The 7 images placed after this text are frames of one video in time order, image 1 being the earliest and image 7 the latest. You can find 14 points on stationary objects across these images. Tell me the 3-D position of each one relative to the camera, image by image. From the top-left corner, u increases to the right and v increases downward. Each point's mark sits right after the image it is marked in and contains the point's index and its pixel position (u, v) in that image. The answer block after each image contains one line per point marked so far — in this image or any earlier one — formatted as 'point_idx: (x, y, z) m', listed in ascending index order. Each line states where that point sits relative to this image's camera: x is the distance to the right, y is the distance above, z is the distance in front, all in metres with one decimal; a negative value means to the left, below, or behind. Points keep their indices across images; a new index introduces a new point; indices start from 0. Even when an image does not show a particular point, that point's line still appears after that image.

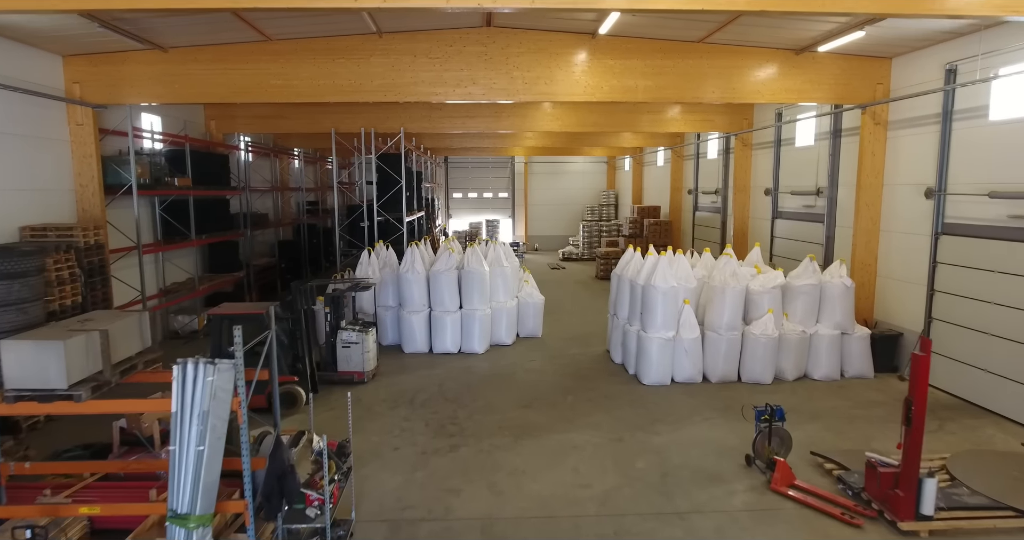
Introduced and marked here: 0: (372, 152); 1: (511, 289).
0: (-2.2, +1.9, +9.8) m
1: (0.0, -0.3, +8.2) m
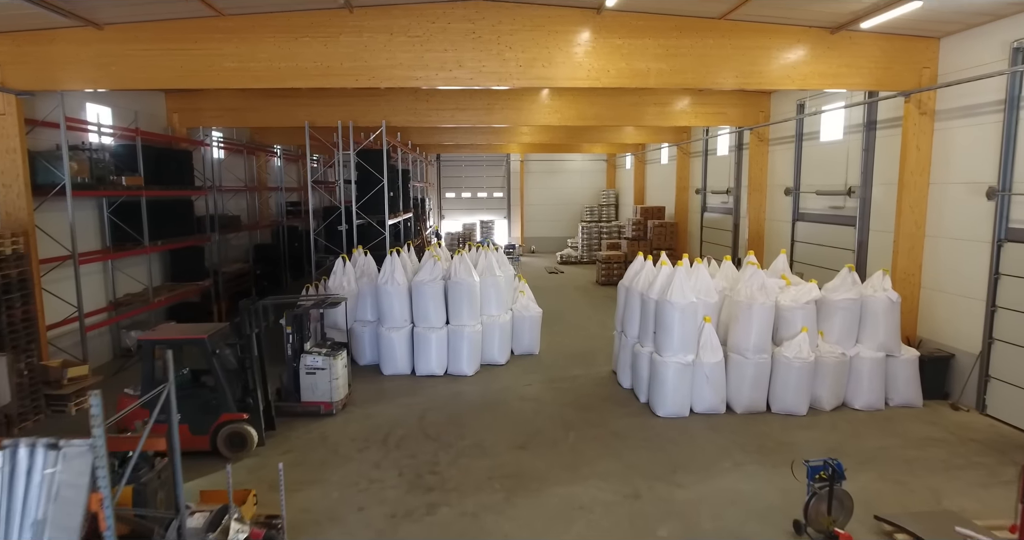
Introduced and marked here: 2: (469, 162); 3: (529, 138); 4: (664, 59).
0: (-2.3, +1.8, +8.9) m
1: (-0.1, -0.4, +7.3) m
2: (-1.4, +3.4, +19.4) m
3: (+0.3, +2.7, +12.3) m
4: (+1.5, +2.1, +6.0) m
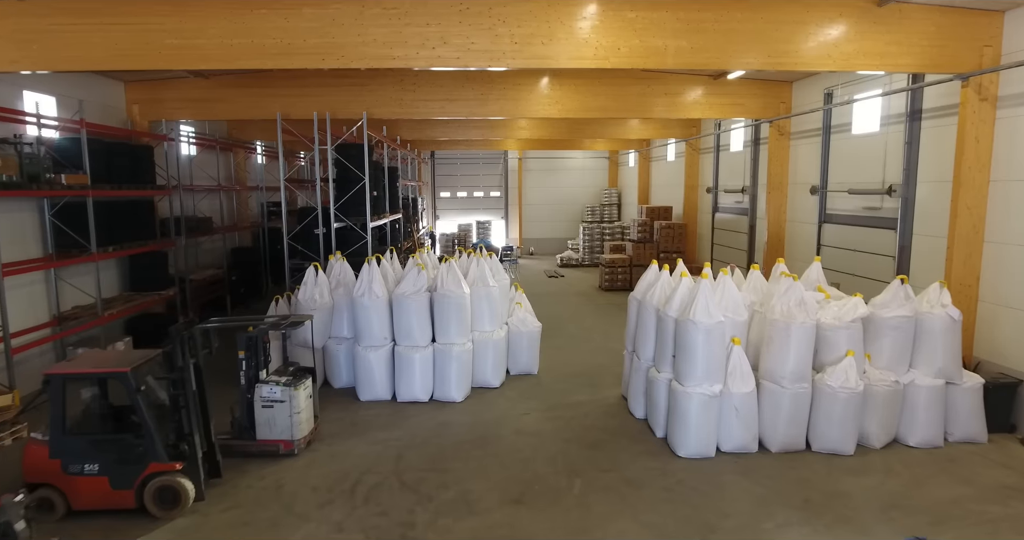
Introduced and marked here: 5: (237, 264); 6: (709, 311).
0: (-2.4, +1.7, +8.0) m
1: (-0.2, -0.5, +6.5) m
2: (-1.4, +3.3, +18.6) m
3: (+0.3, +2.6, +11.5) m
4: (+1.4, +2.0, +5.1) m
5: (-4.8, +0.1, +10.7) m
6: (+1.5, -0.3, +4.6) m
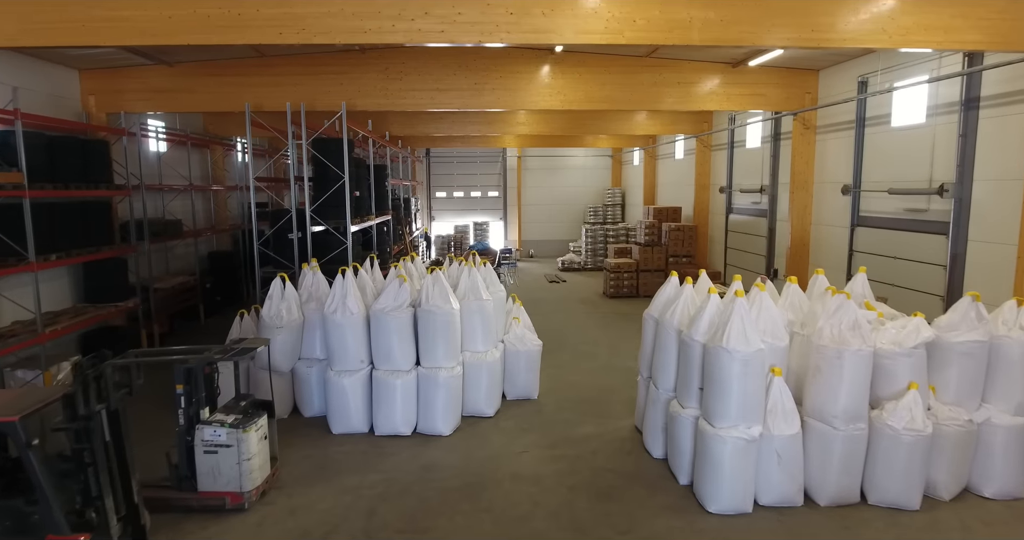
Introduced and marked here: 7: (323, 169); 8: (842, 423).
0: (-2.4, +1.6, +7.2) m
1: (-0.2, -0.6, +5.6) m
2: (-1.5, +3.2, +17.7) m
3: (+0.2, +2.5, +10.6) m
4: (+1.4, +1.9, +4.3) m
5: (-4.8, 0.0, +9.9) m
6: (+1.5, -0.4, +3.8) m
7: (-2.2, +1.1, +7.1) m
8: (+2.1, -1.0, +3.9) m
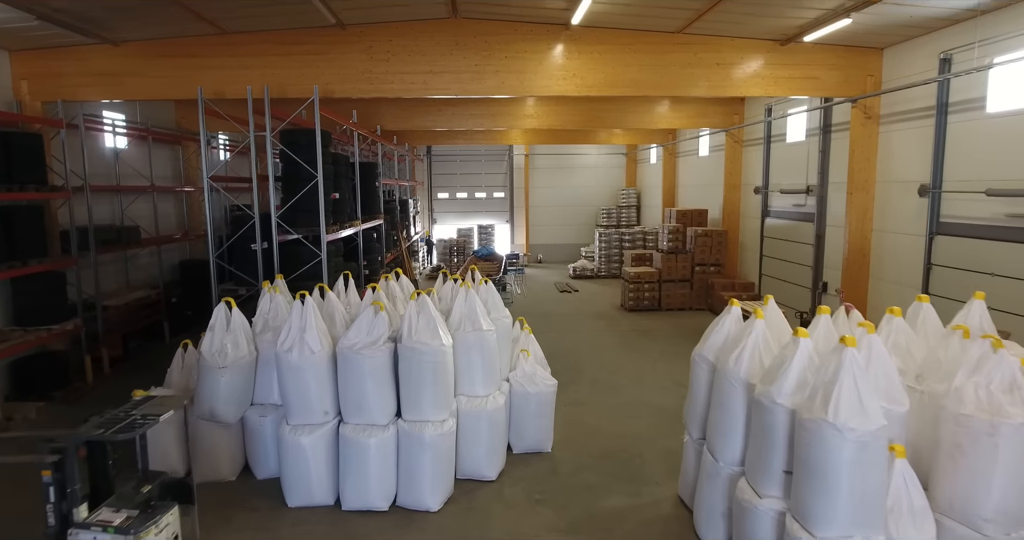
0: (-2.3, +1.4, +6.0) m
1: (-0.1, -0.8, +4.5) m
2: (-1.3, +3.0, +16.6) m
3: (+0.3, +2.3, +9.5) m
4: (+1.4, +1.7, +3.1) m
5: (-4.7, -0.2, +8.8) m
6: (+1.5, -0.6, +2.6) m
7: (-2.1, +1.0, +5.9) m
8: (+2.1, -1.1, +2.7) m
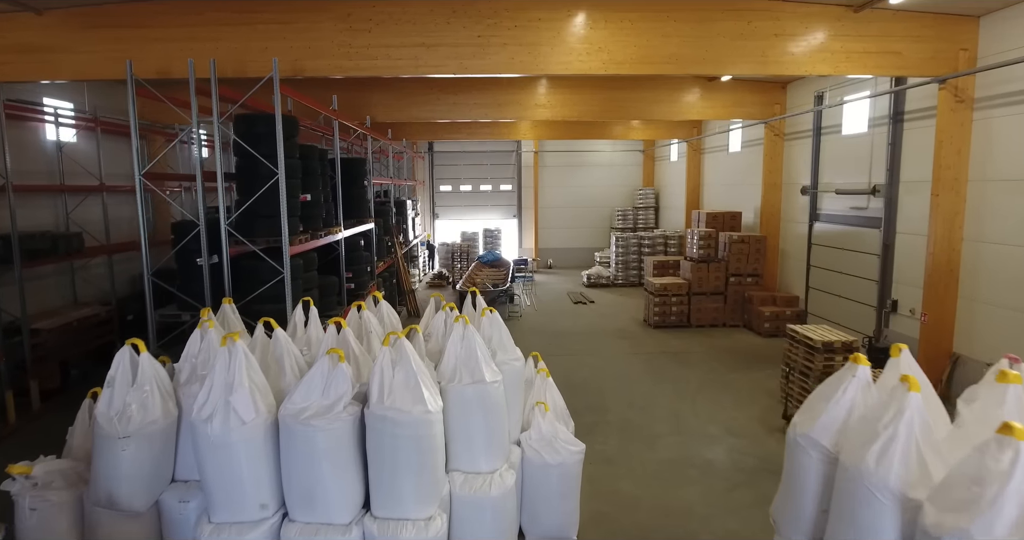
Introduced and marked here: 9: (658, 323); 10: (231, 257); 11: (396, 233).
0: (-2.2, +1.2, +4.8) m
1: (-0.1, -0.9, +3.3) m
2: (-1.1, +2.9, +15.4) m
3: (+0.5, +2.1, +8.2) m
4: (+1.5, +1.5, +1.9) m
5: (-4.6, -0.3, +7.6) m
6: (+1.5, -0.7, +1.4) m
7: (-2.0, +0.8, +4.7) m
8: (+2.2, -1.3, +1.5) m
9: (+2.1, -0.8, +8.9) m
10: (-2.1, +0.1, +4.7) m
11: (-1.9, +0.6, +10.1) m
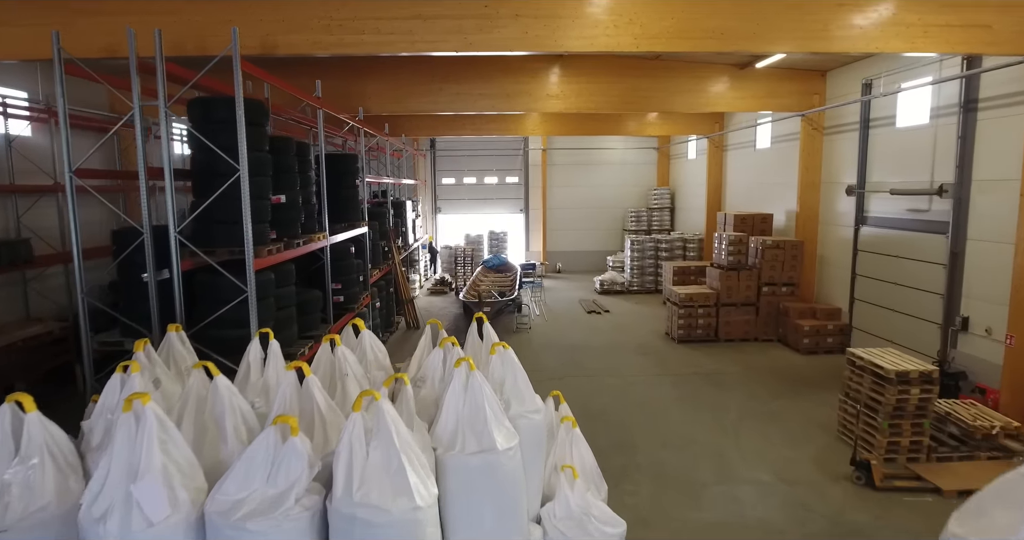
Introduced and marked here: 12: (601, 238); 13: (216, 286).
0: (-2.2, +1.1, +4.0) m
1: (0.0, -1.0, +2.4) m
2: (-0.9, +2.8, +14.5) m
3: (+0.6, +2.0, +7.4) m
4: (+1.6, +1.4, +1.0) m
5: (-4.5, -0.4, +6.8) m
6: (+1.6, -0.9, +0.5) m
7: (-1.9, +0.7, +3.9) m
8: (+2.3, -1.4, +0.6) m
9: (+2.2, -0.9, +8.0) m
10: (-2.0, 0.0, +3.8) m
11: (-1.8, +0.5, +9.2) m
12: (+2.1, +0.8, +14.7) m
13: (-1.9, -0.1, +3.8) m
